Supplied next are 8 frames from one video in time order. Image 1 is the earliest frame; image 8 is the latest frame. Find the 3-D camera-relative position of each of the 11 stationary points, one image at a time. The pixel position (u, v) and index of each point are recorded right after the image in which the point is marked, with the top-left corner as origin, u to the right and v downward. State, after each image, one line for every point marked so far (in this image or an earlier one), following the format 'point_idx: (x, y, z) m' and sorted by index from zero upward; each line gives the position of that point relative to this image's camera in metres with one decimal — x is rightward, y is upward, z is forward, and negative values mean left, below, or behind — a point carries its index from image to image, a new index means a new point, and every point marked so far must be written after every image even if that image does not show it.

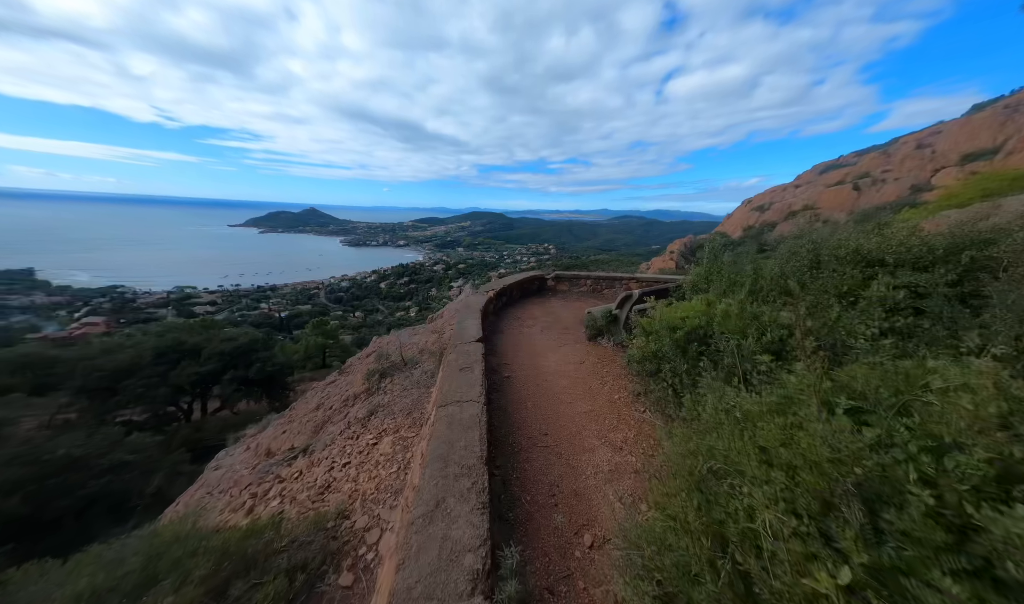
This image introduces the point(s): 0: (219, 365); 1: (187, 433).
0: (-13.5, -2.8, +14.3) m
1: (-12.5, -4.9, +12.0) m
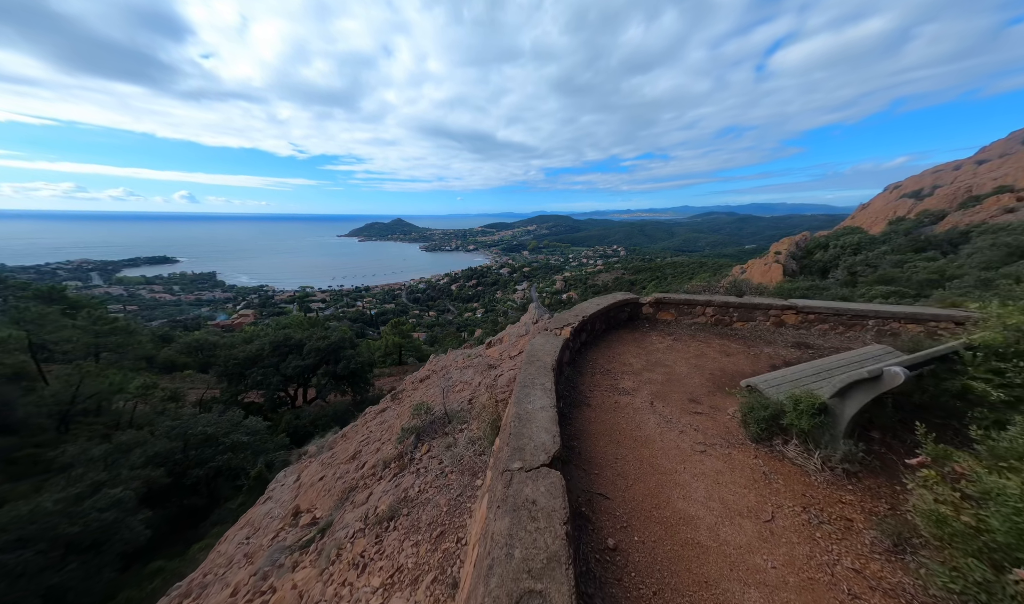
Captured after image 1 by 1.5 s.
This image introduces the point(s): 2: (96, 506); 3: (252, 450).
0: (-10.3, -3.0, +16.1) m
1: (-9.9, -5.1, +13.7) m
2: (-7.9, -3.9, +5.9) m
3: (-8.2, -4.6, +9.8) m
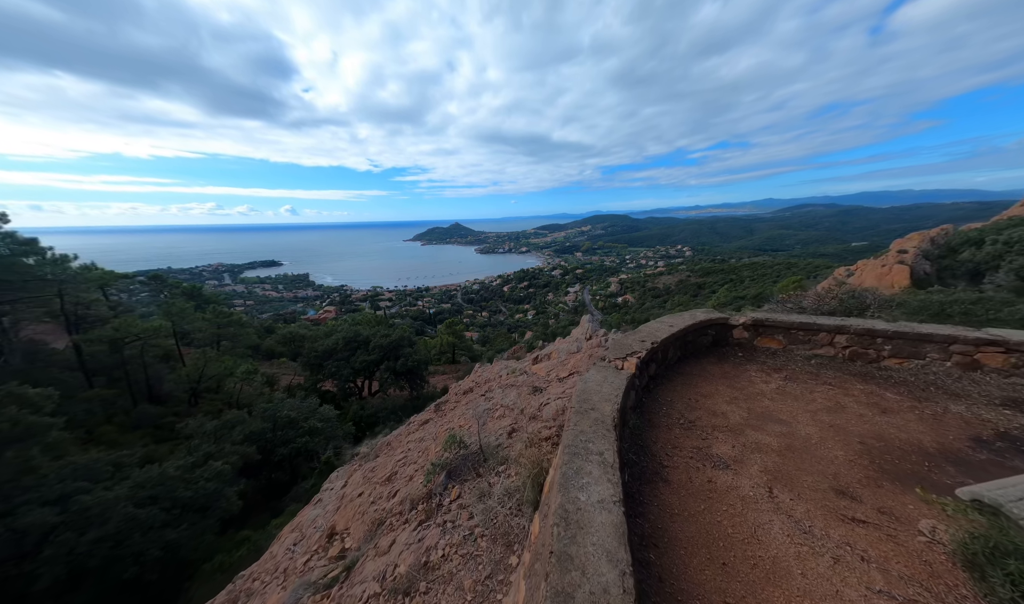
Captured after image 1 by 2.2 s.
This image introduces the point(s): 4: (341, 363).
0: (-7.5, -3.0, +17.4) m
1: (-7.6, -5.1, +14.9) m
2: (-6.9, -3.9, +6.9) m
3: (-6.5, -4.6, +10.7) m
4: (-9.5, -3.3, +17.1) m
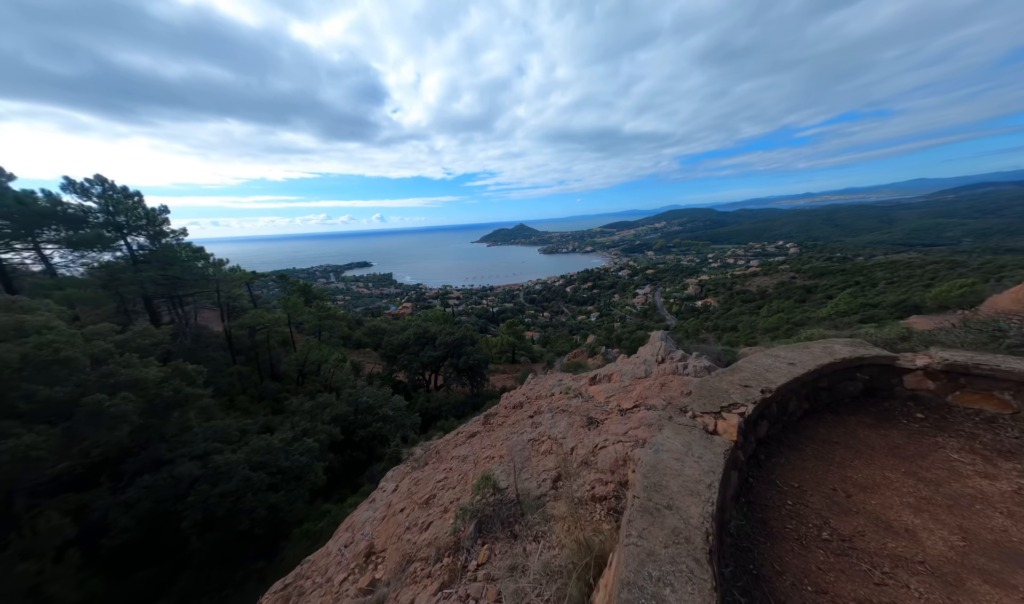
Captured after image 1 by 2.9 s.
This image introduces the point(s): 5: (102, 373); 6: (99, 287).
0: (-4.0, -3.0, +18.3) m
1: (-4.5, -5.0, +16.0) m
2: (-5.5, -3.8, +8.0) m
3: (-4.4, -4.6, +11.6) m
4: (-5.9, -3.3, +18.5) m
5: (-7.1, -1.2, +5.5) m
6: (-13.7, +0.6, +10.6) m
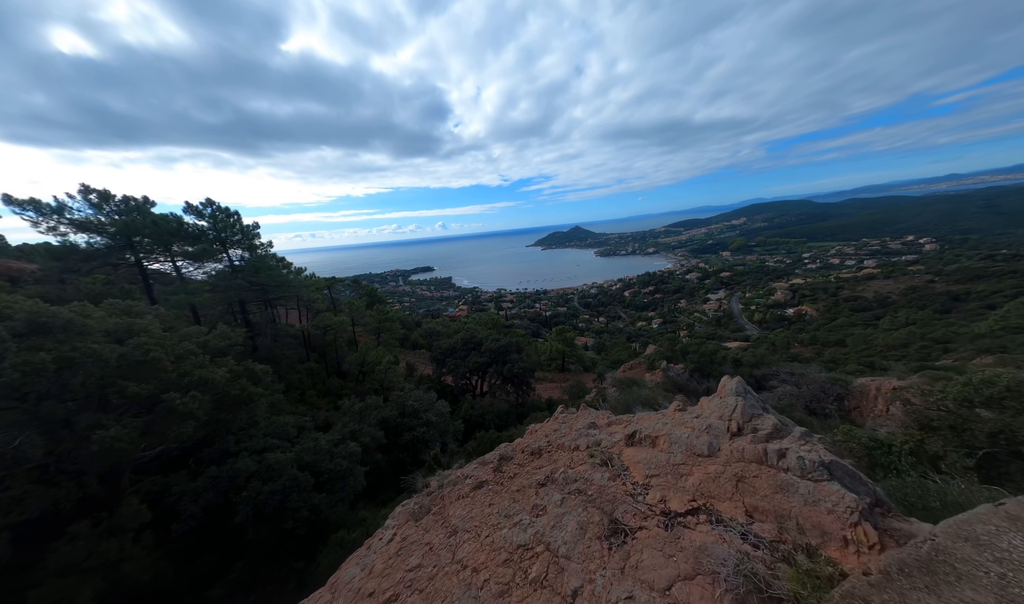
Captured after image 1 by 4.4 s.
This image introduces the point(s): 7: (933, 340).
0: (-1.1, -3.3, +18.1) m
1: (-2.1, -5.3, +15.8) m
2: (-4.5, -4.0, +8.1) m
3: (-2.7, -4.8, +11.6) m
4: (-3.0, -3.6, +18.6) m
5: (-6.5, -1.4, +6.0) m
6: (-12.0, +0.4, +12.2) m
7: (+24.7, -2.0, +18.0) m
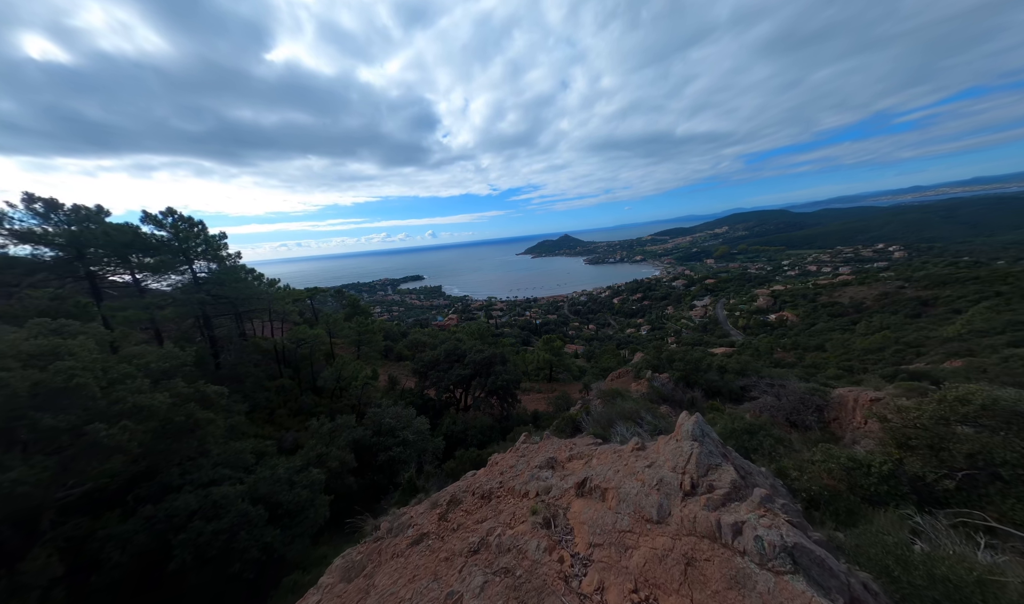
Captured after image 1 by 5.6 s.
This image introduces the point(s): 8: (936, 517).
0: (-2.1, -4.0, +17.6) m
1: (-3.0, -5.9, +15.3) m
2: (-5.1, -4.4, +7.6) m
3: (-3.4, -5.3, +11.0) m
4: (-4.0, -4.3, +18.1) m
5: (-7.0, -1.7, +5.5) m
6: (-12.8, -0.1, +11.5) m
7: (+23.7, -2.5, +18.5) m
8: (+5.4, -2.8, +3.9) m
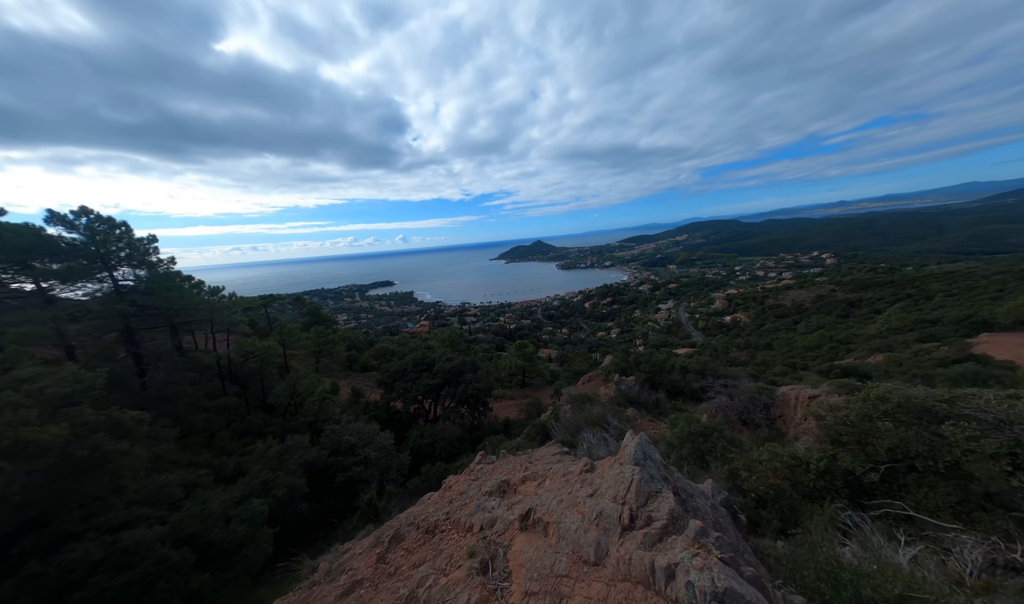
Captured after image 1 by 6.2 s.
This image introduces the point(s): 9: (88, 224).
0: (-3.9, -4.4, +17.1) m
1: (-4.5, -6.3, +14.7) m
2: (-5.9, -4.7, +6.8) m
3: (-4.6, -5.6, +10.4) m
4: (-5.8, -4.7, +17.4) m
5: (-7.7, -2.0, +4.6) m
6: (-14.0, -0.6, +10.1) m
7: (+21.7, -2.7, +20.5) m
8: (+4.8, -2.9, +4.2) m
9: (-14.9, +2.7, +10.9) m
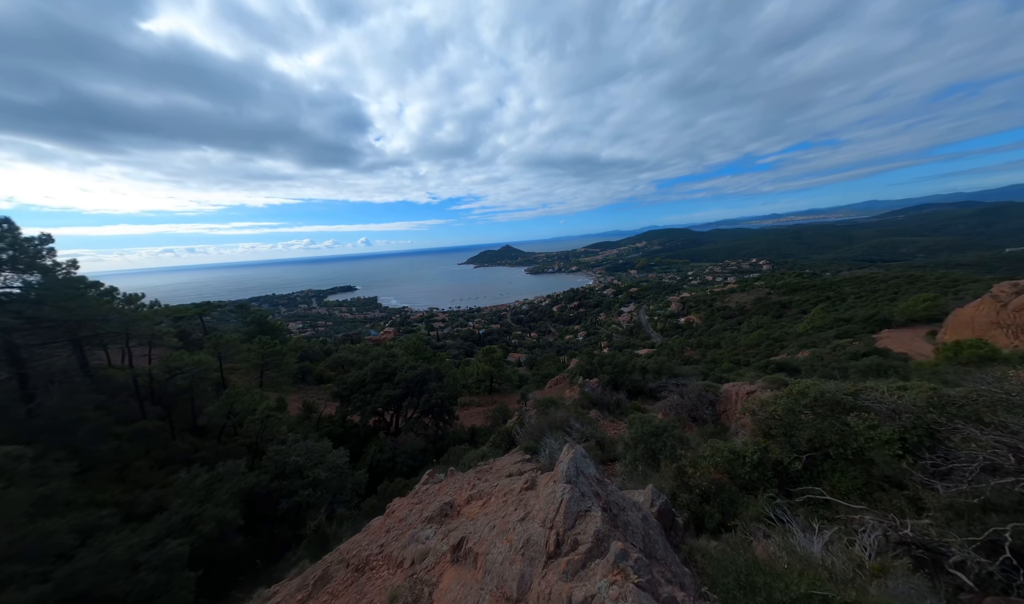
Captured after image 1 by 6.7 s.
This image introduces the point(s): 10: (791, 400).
0: (-6.0, -4.8, +16.4) m
1: (-6.3, -6.7, +13.9) m
2: (-6.8, -4.9, +5.9) m
3: (-5.9, -5.9, +9.6) m
4: (-7.9, -5.1, +16.4) m
5: (-8.4, -2.2, +3.6) m
6: (-15.3, -0.9, +8.3) m
7: (+19.0, -2.9, +22.7) m
8: (+4.1, -3.0, +4.6) m
9: (-16.3, +2.3, +9.1) m
10: (+5.2, -1.8, +5.7) m
